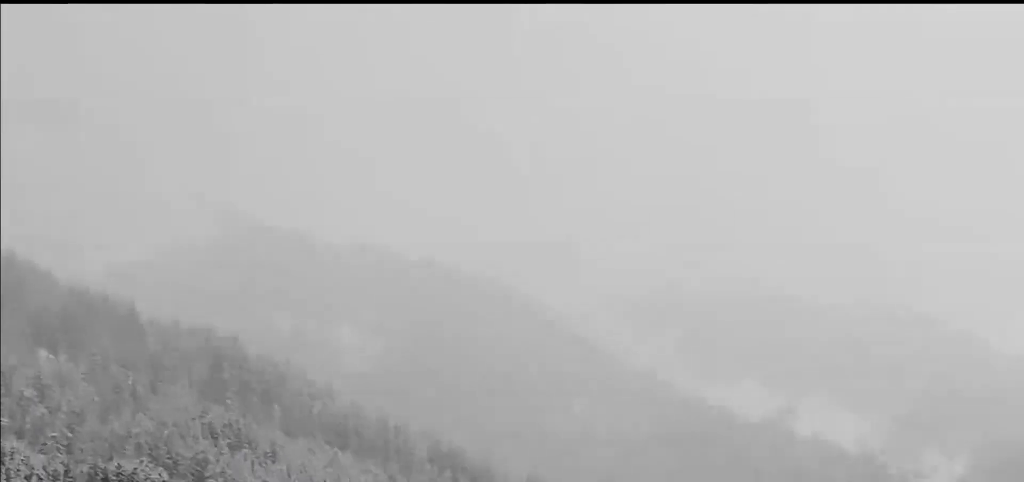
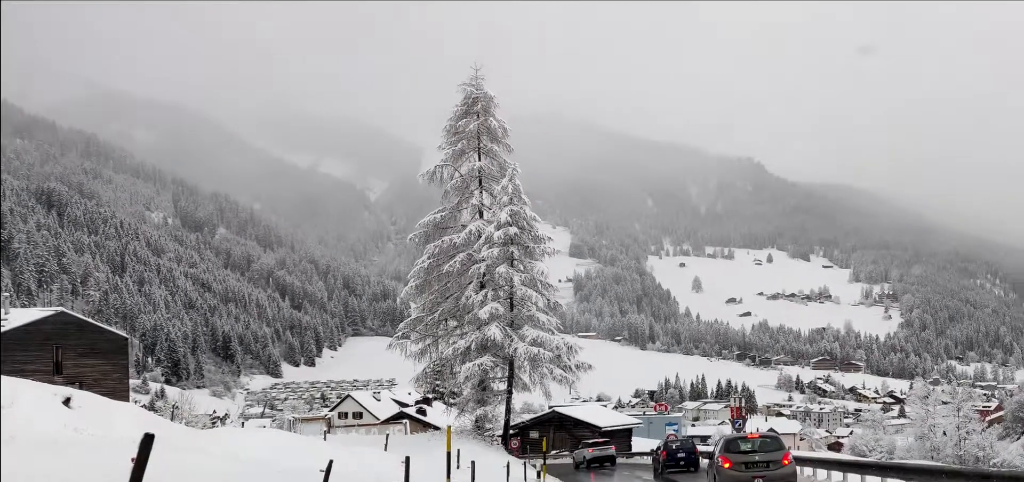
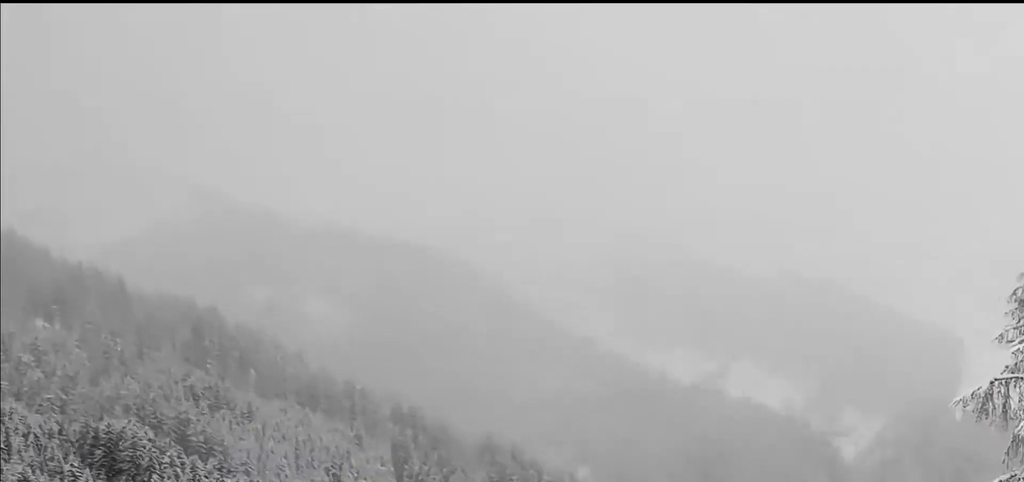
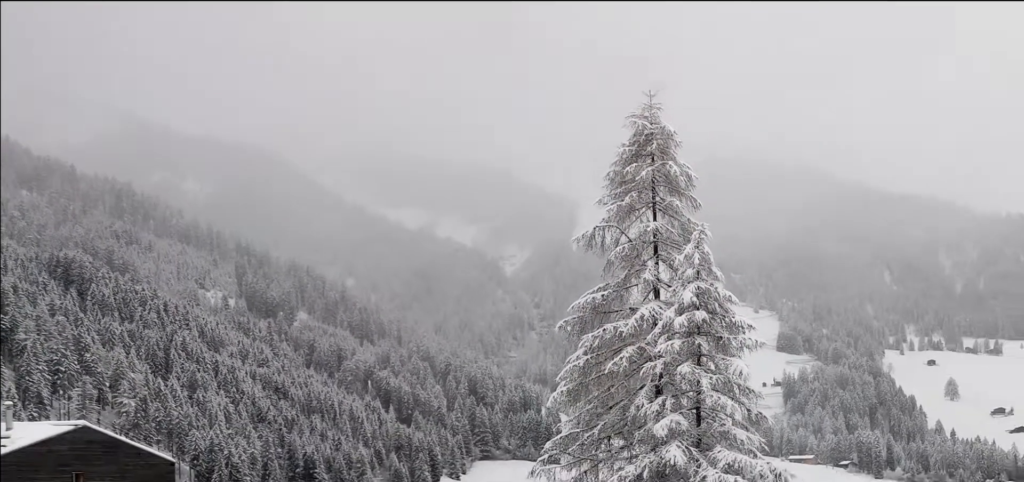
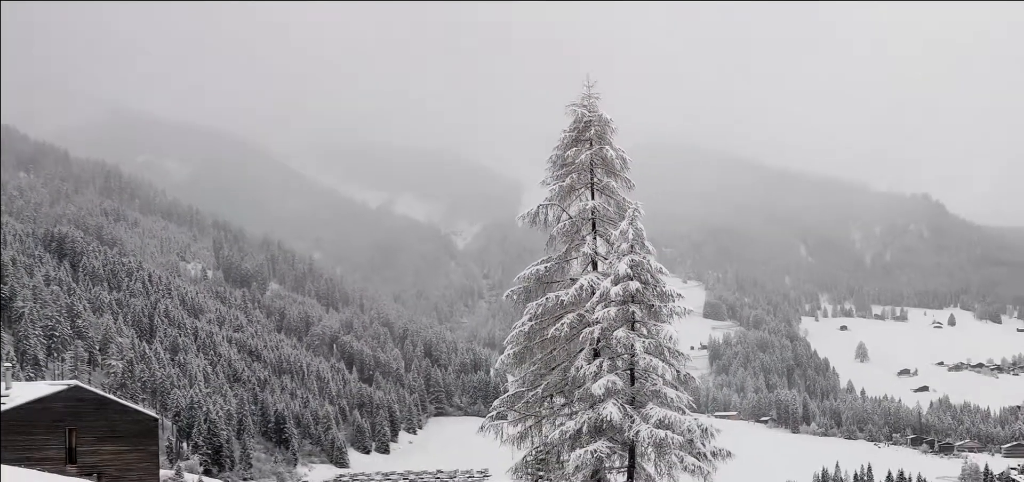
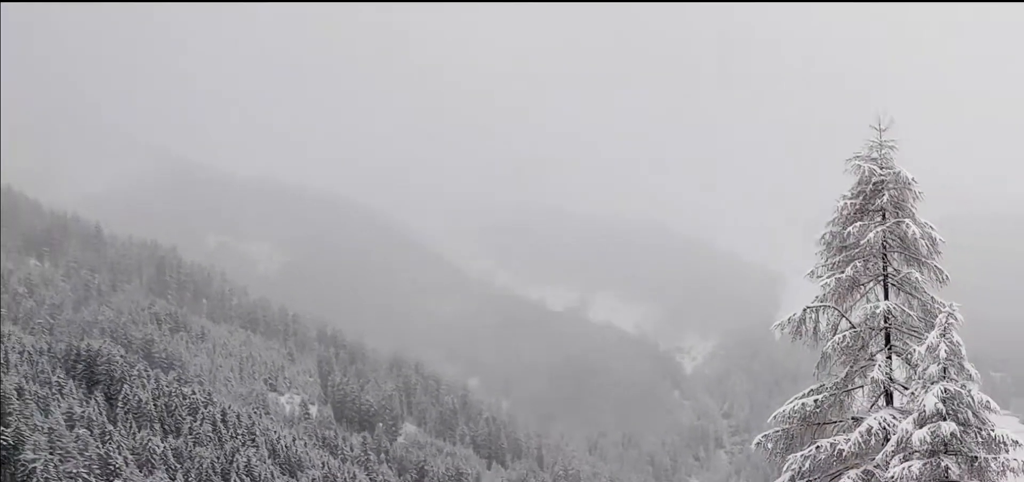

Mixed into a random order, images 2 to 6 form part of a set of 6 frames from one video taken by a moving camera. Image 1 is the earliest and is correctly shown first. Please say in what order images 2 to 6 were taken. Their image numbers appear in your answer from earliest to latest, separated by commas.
3, 6, 4, 5, 2
